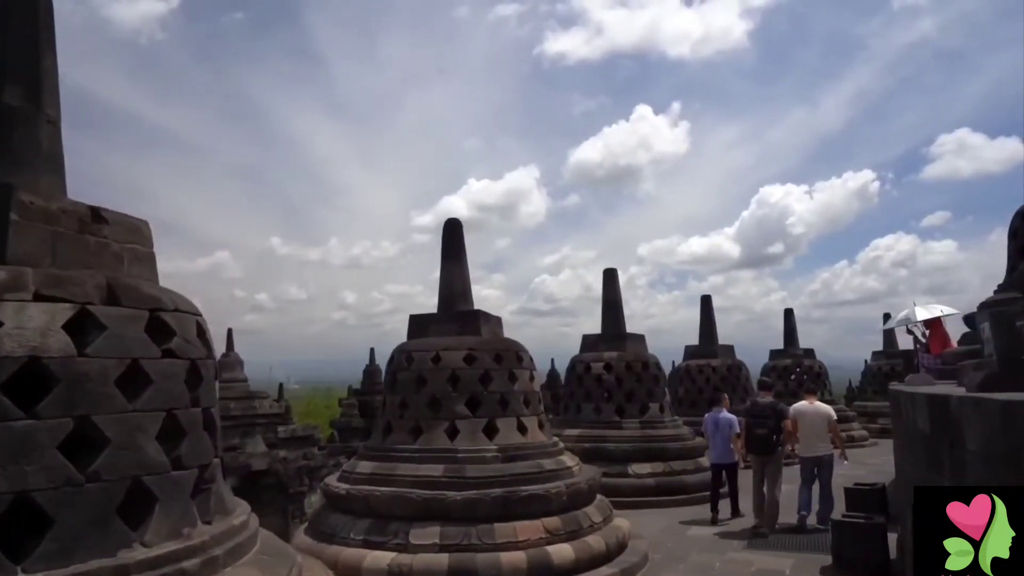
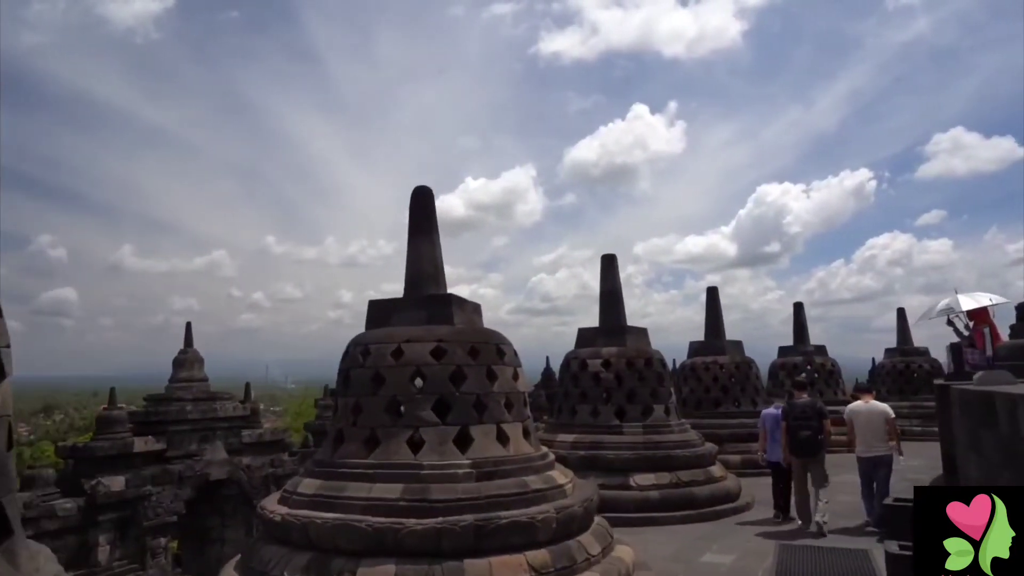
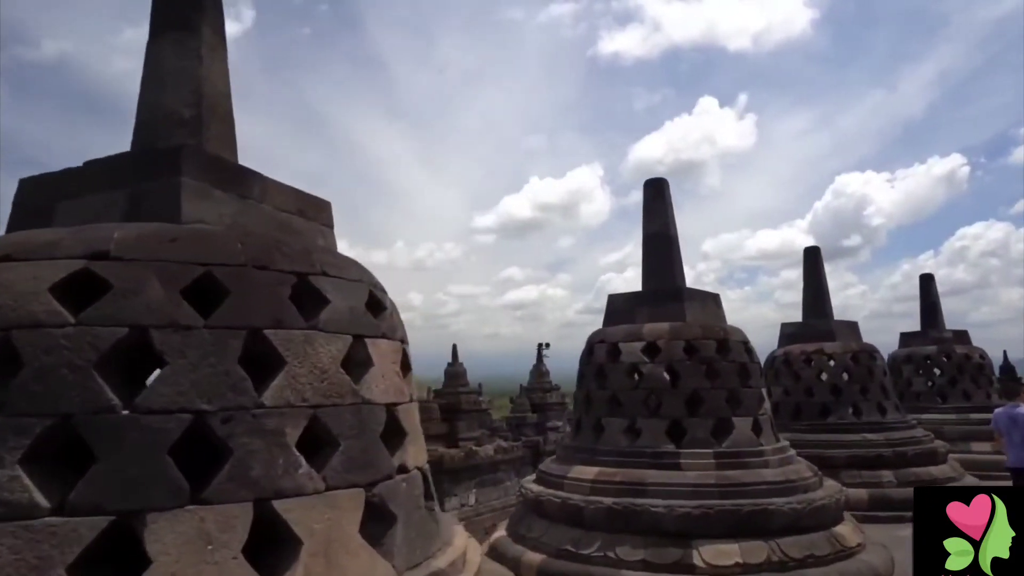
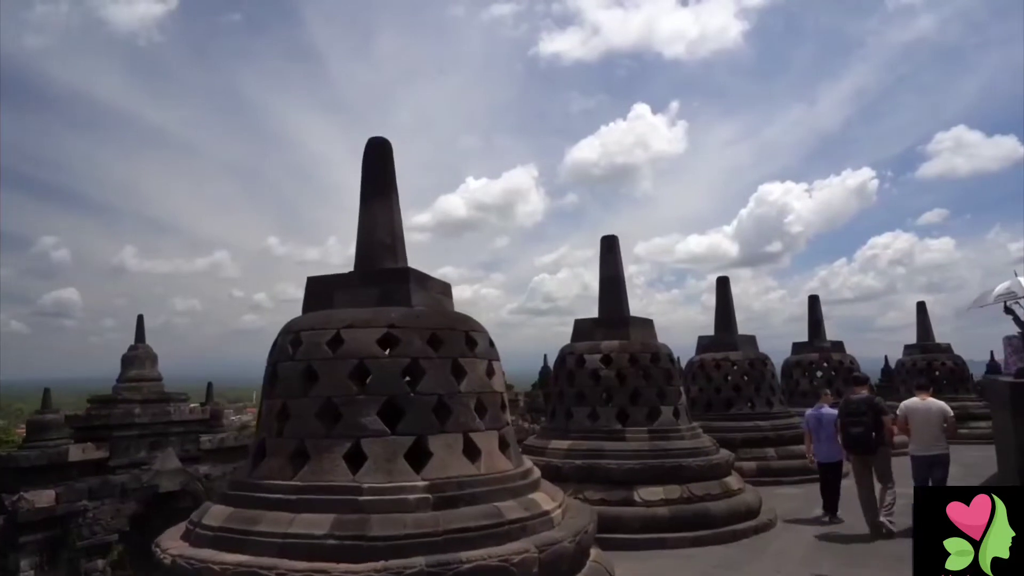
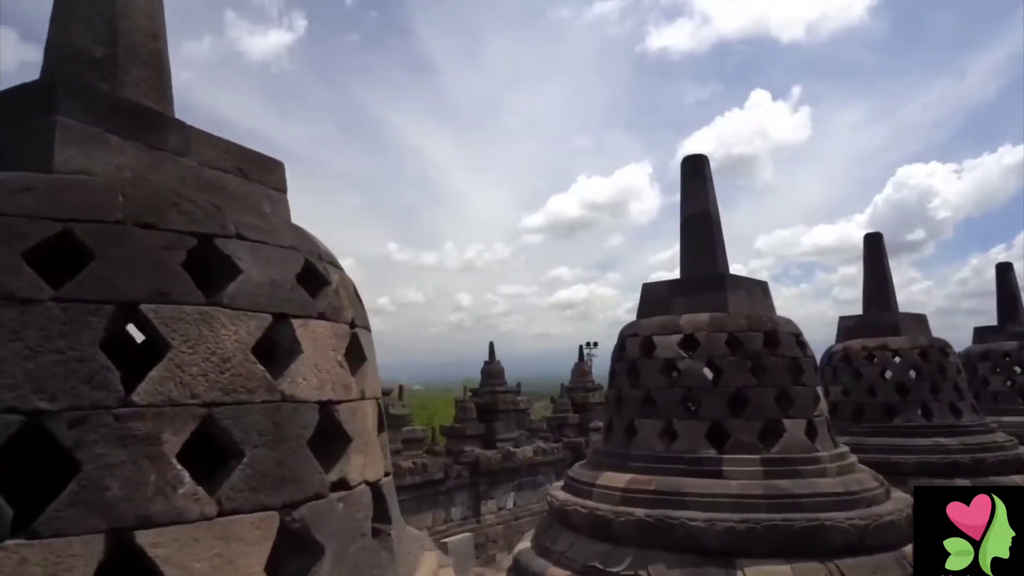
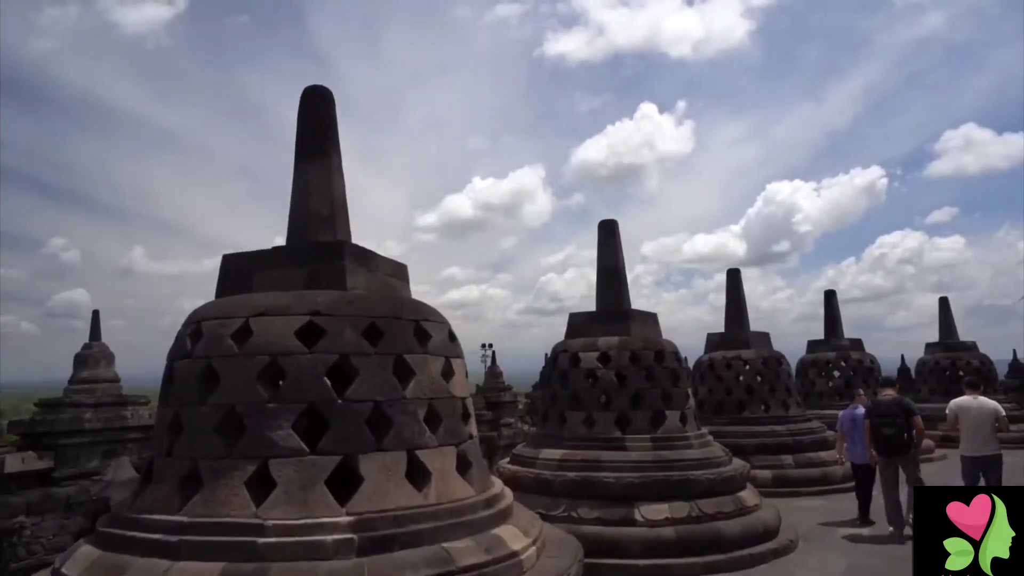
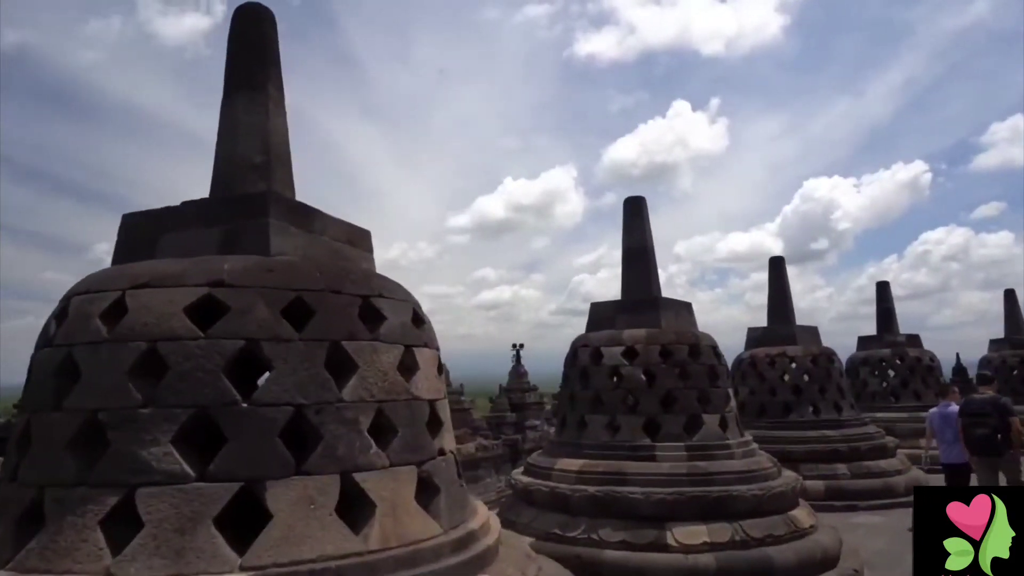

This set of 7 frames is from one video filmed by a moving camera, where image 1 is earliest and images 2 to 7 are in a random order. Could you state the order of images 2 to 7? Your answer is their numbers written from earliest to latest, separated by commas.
2, 4, 6, 7, 3, 5
